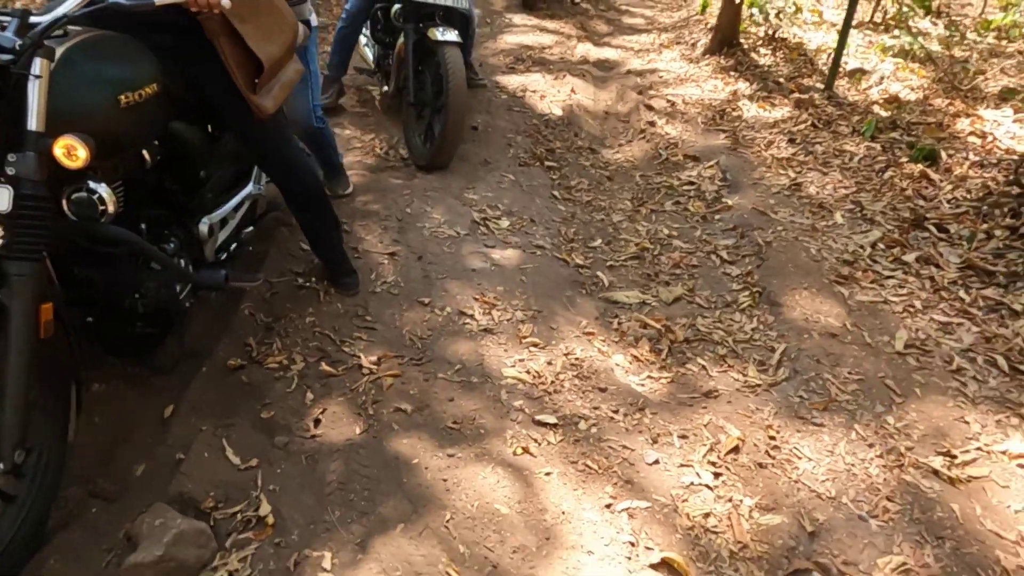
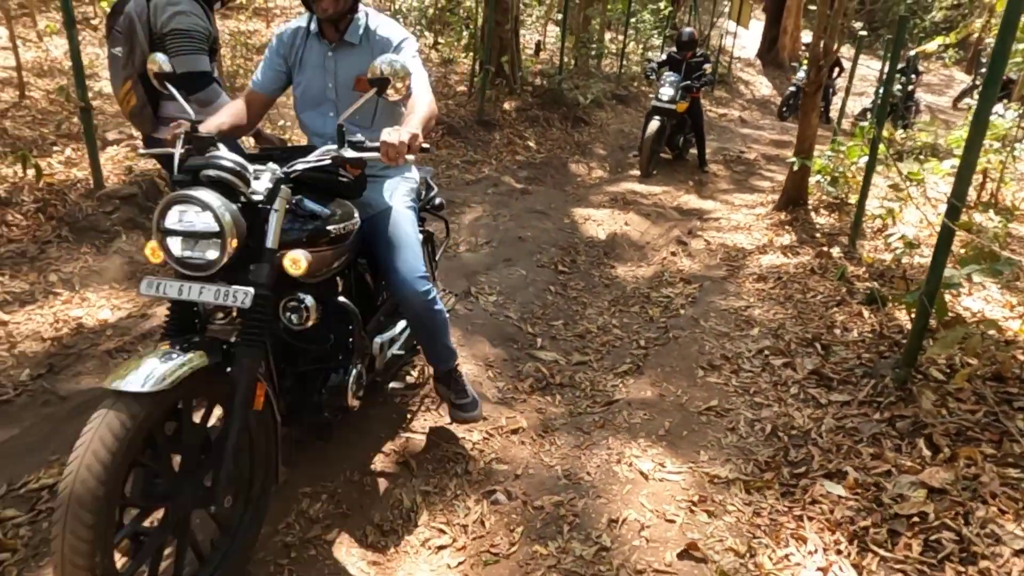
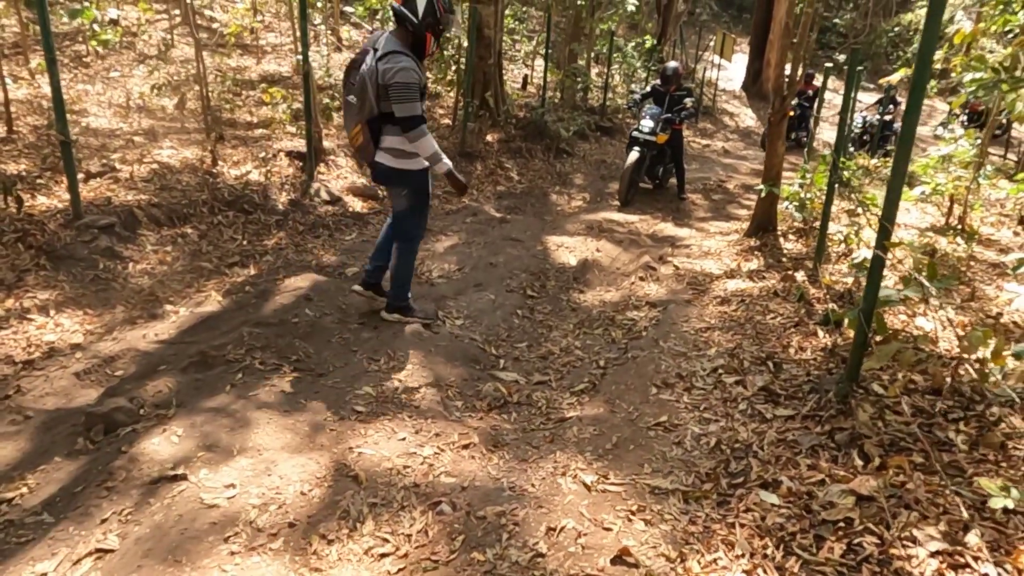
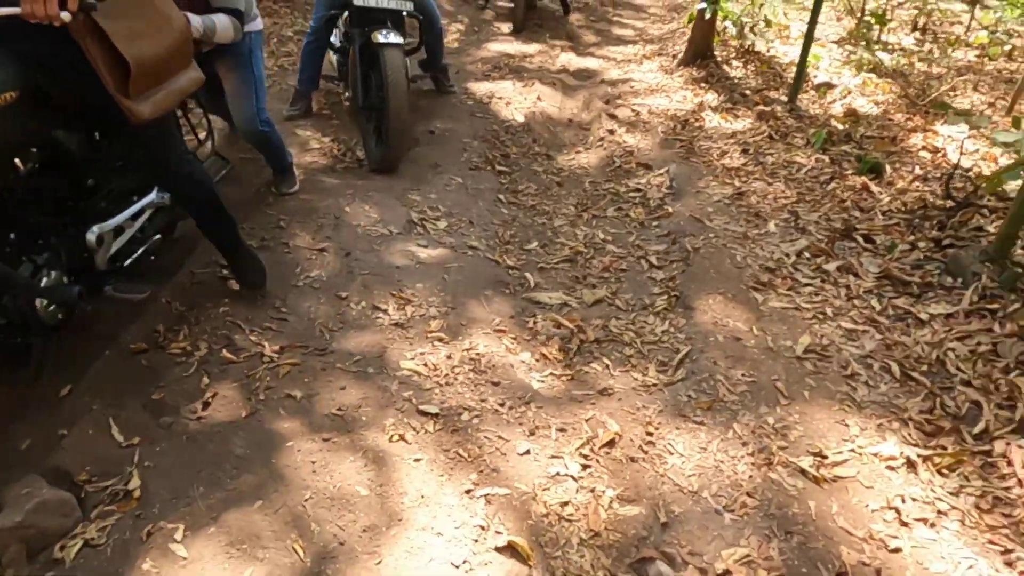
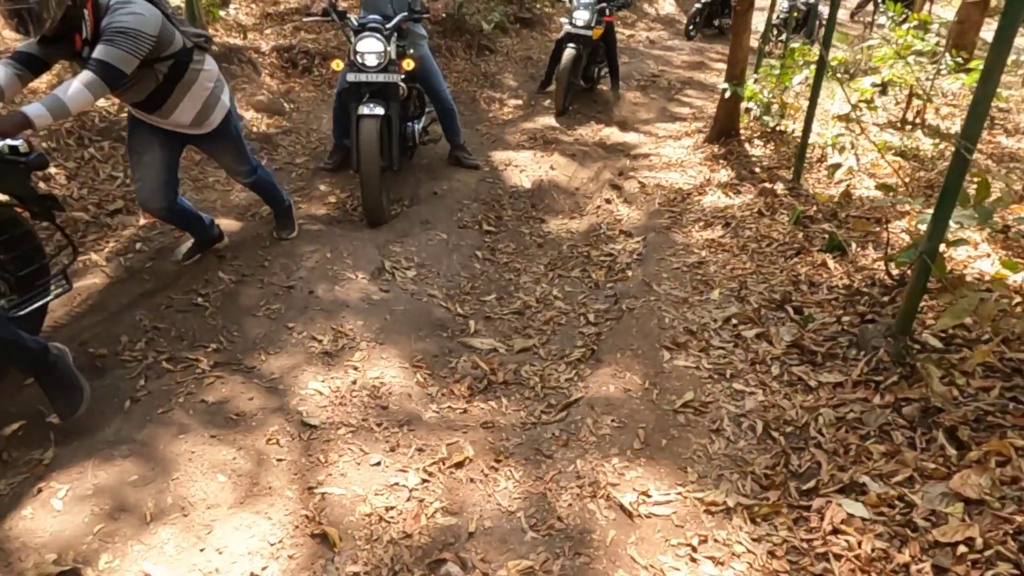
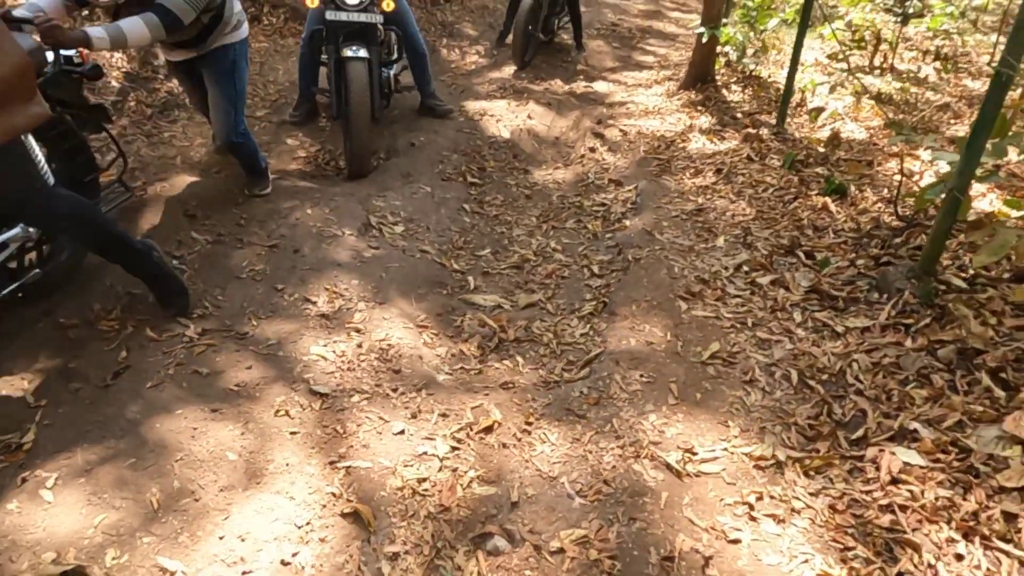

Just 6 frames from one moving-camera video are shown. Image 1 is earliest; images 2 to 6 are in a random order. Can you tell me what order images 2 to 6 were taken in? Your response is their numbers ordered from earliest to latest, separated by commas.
4, 6, 5, 2, 3
